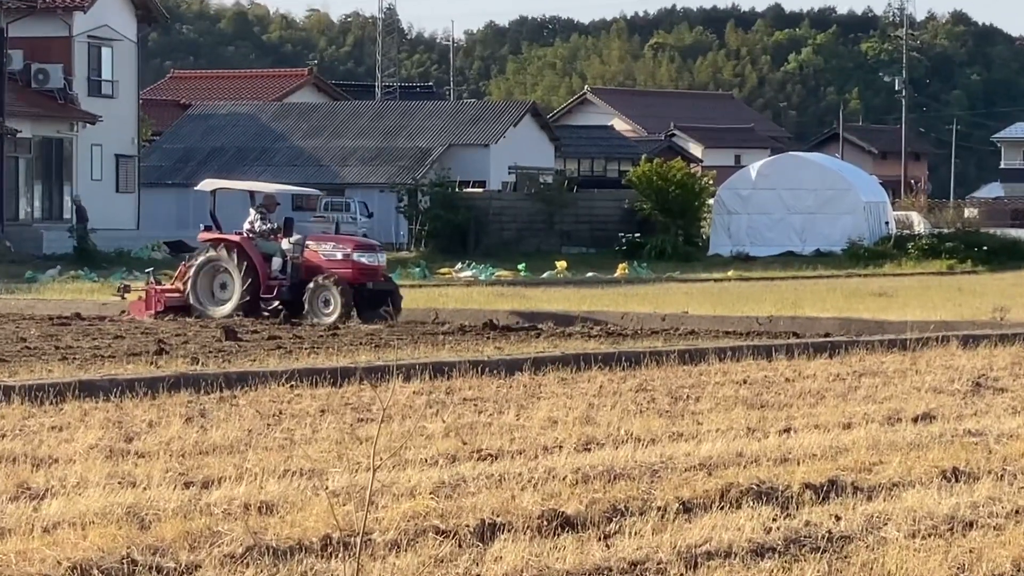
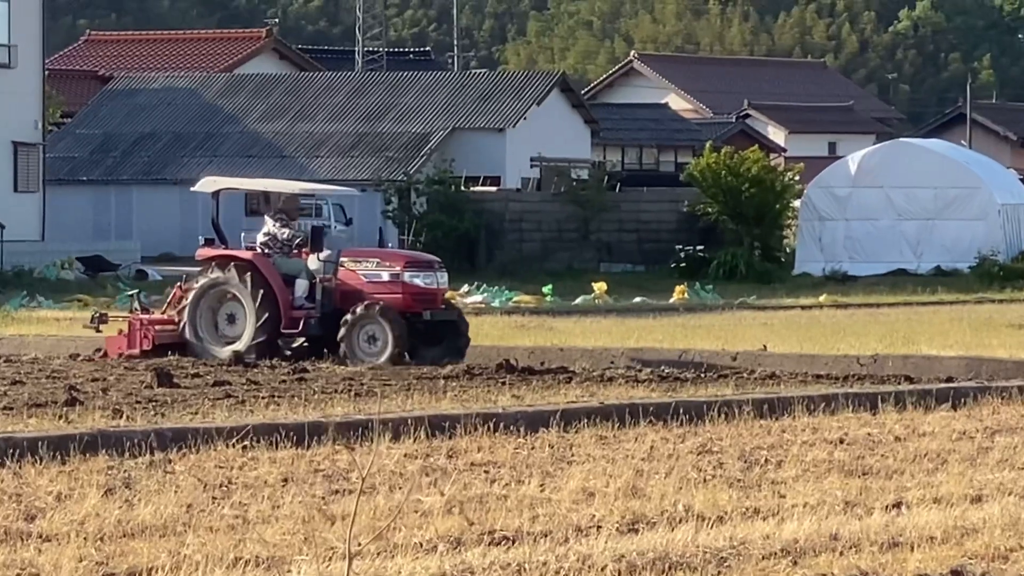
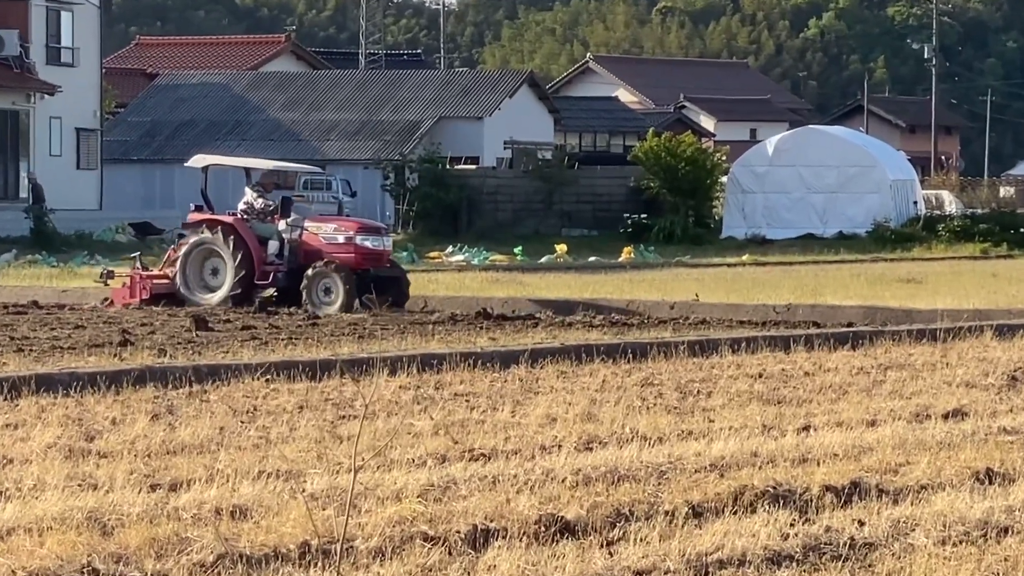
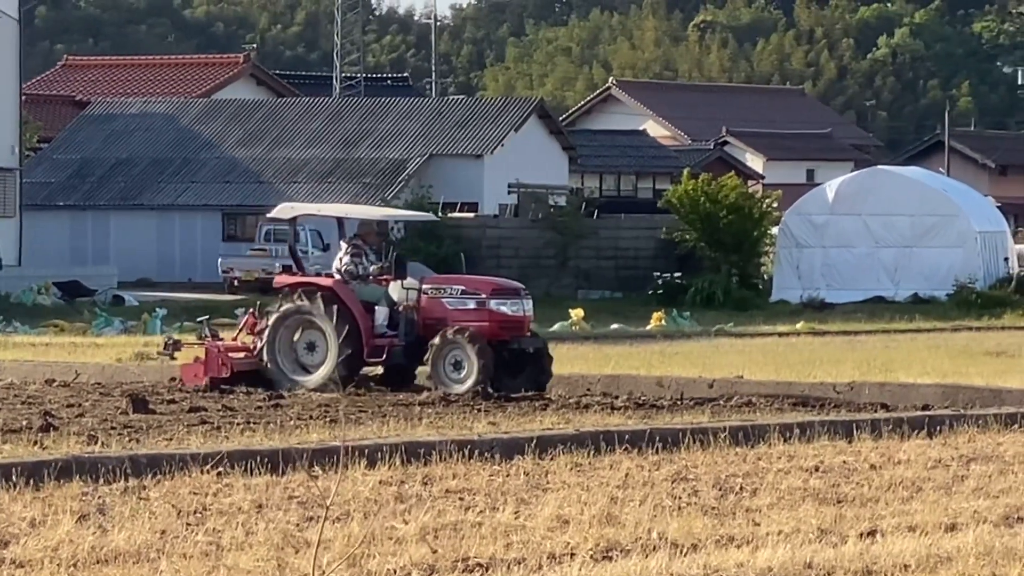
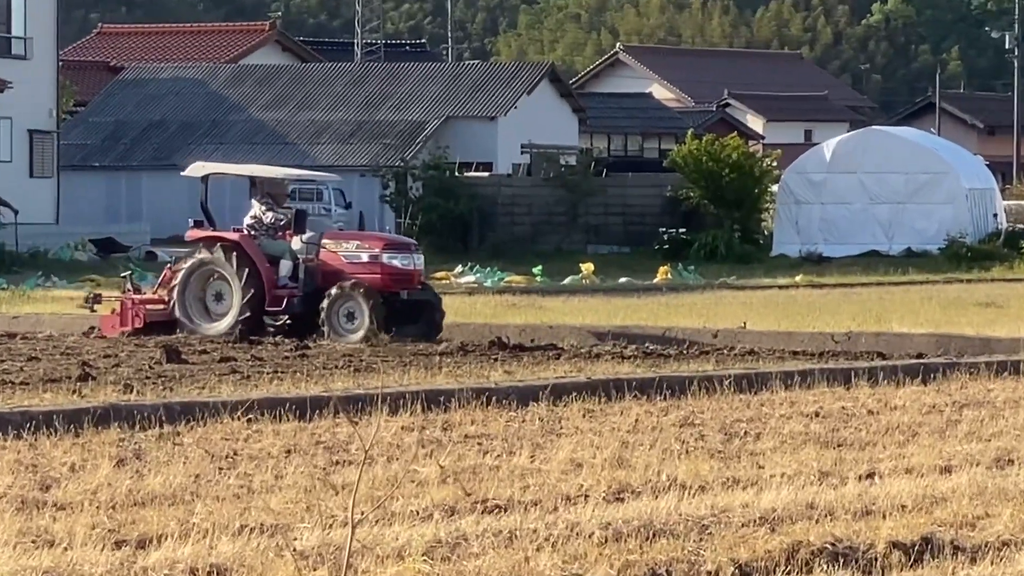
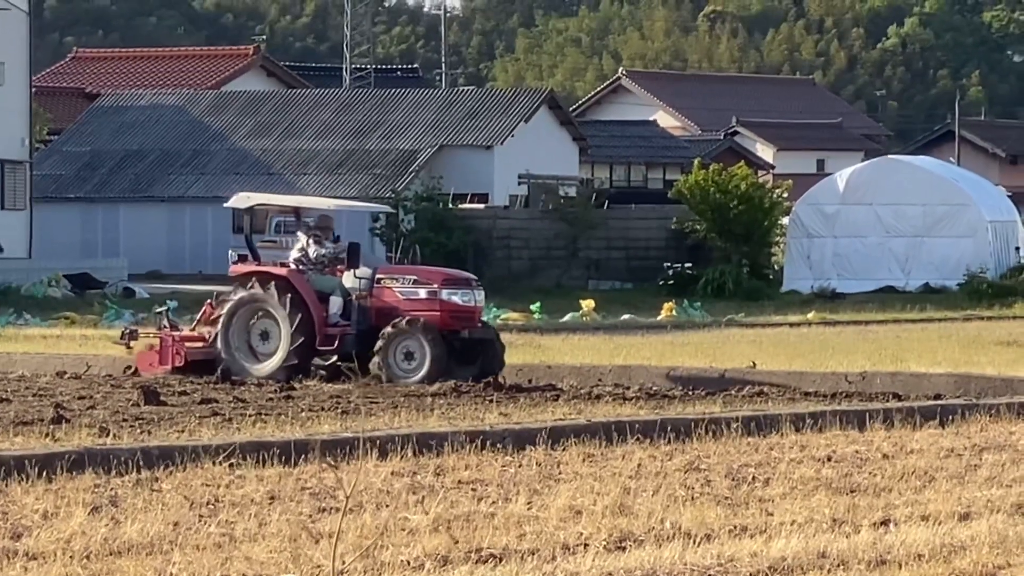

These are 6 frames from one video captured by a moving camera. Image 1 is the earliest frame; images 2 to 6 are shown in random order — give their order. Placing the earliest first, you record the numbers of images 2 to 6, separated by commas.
3, 5, 2, 6, 4
